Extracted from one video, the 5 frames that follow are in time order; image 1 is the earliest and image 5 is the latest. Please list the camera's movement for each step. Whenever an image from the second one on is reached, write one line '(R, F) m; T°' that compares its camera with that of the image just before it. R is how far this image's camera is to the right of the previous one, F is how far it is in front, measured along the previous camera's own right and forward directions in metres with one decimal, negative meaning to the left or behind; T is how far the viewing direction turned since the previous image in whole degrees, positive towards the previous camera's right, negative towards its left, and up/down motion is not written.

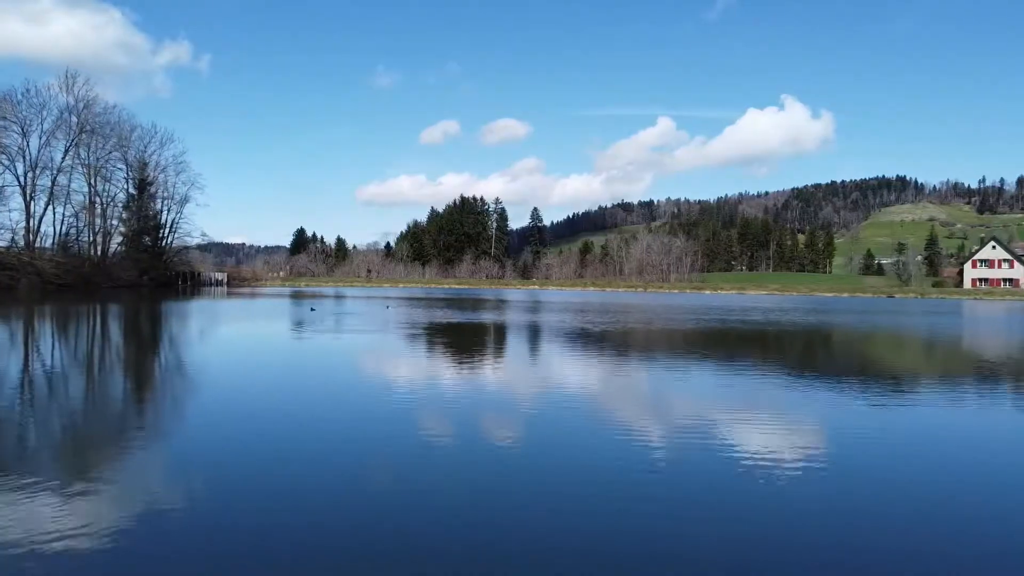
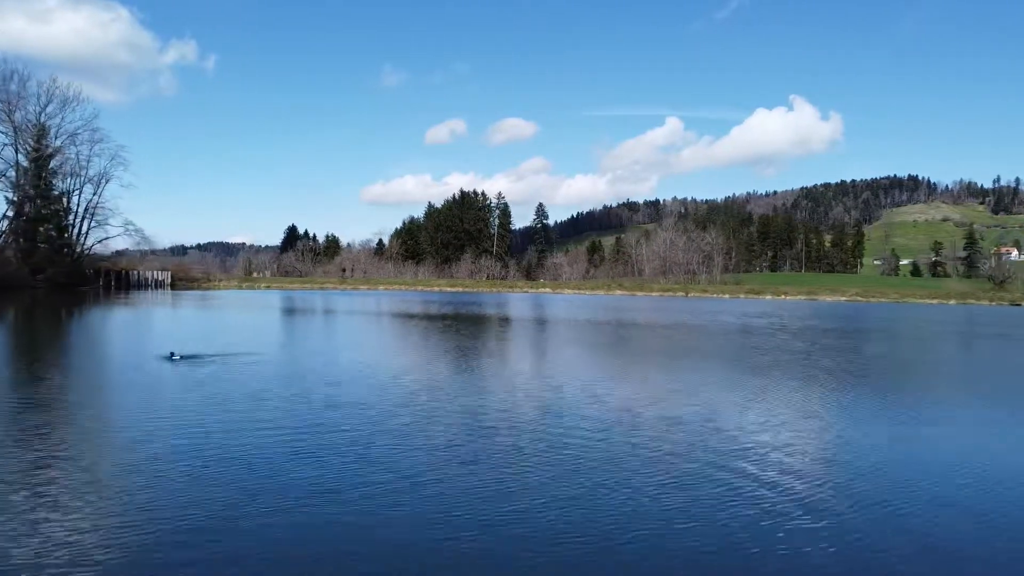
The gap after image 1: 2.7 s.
(0.0, +3.5) m; 0°
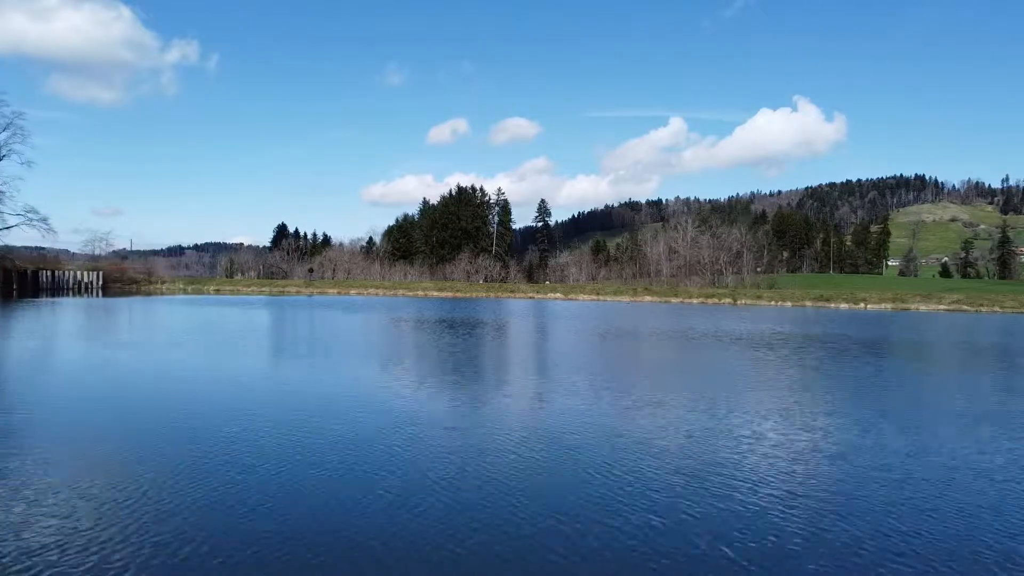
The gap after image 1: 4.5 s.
(0.0, +2.8) m; 0°
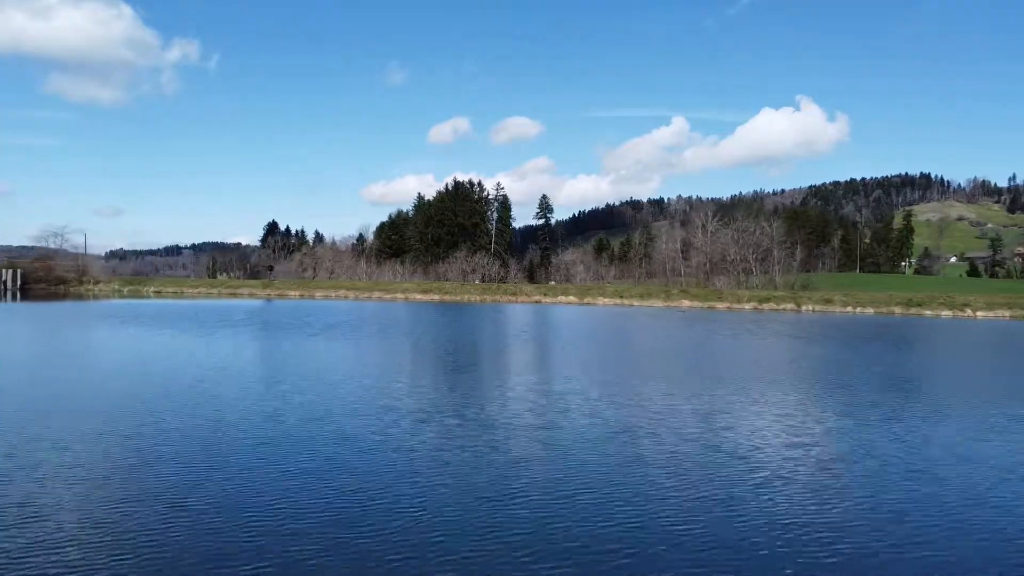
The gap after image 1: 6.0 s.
(0.0, +2.3) m; 0°
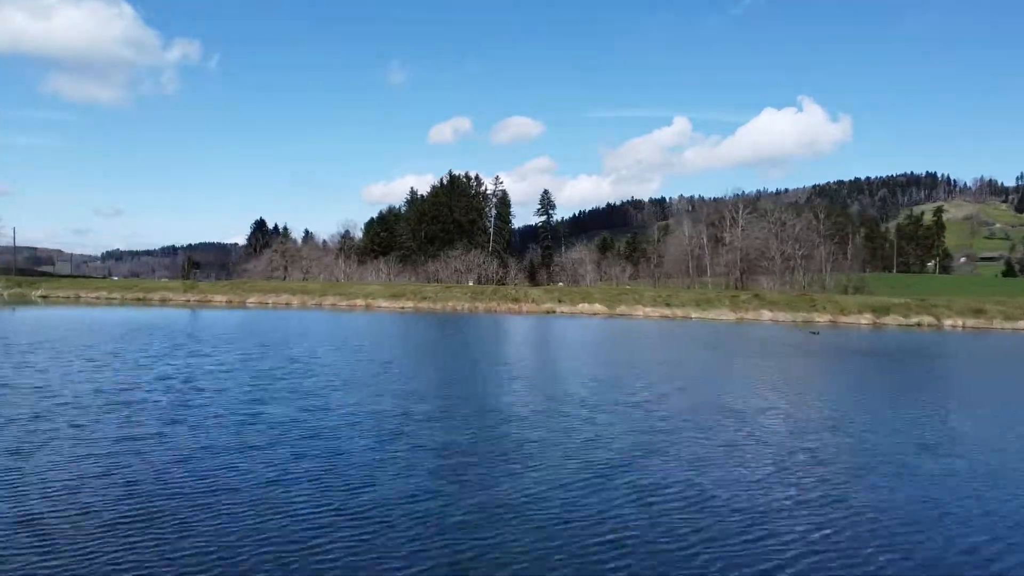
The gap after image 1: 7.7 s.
(0.0, +2.7) m; 0°
